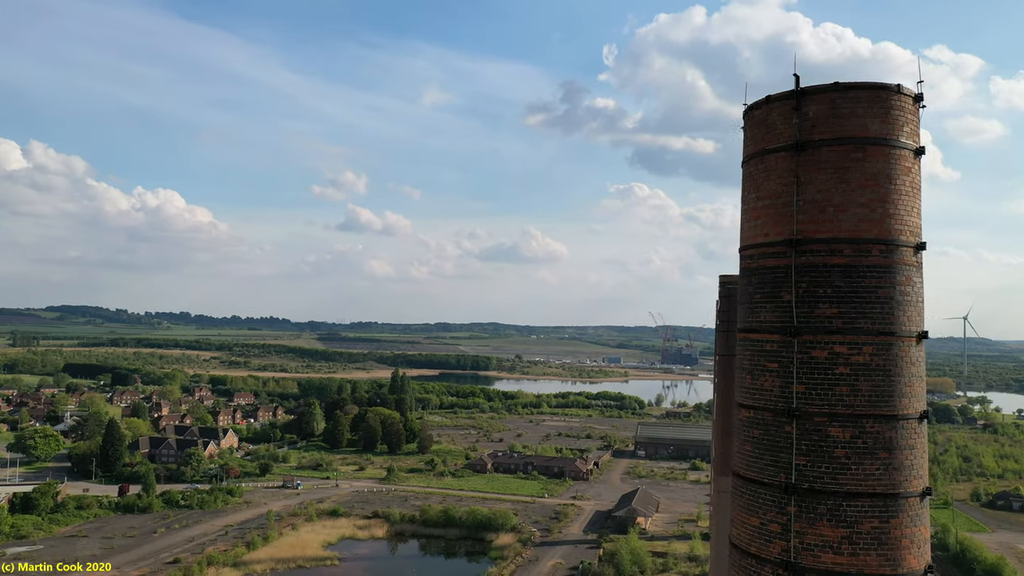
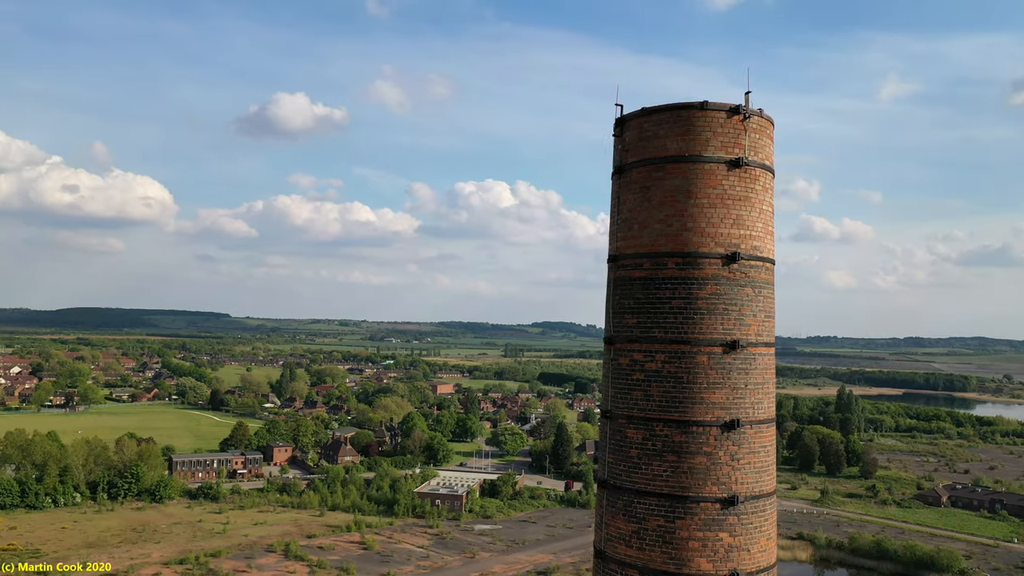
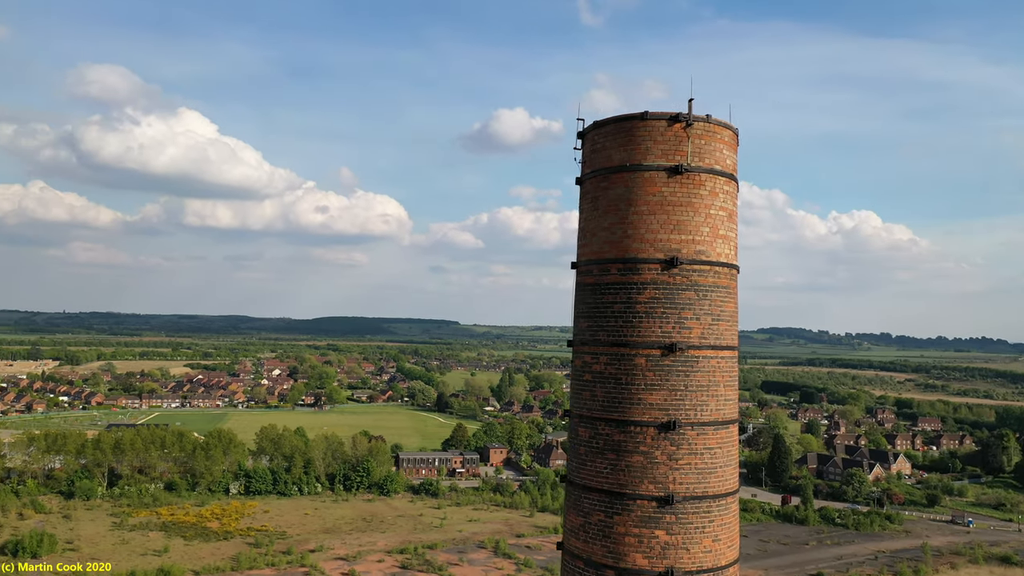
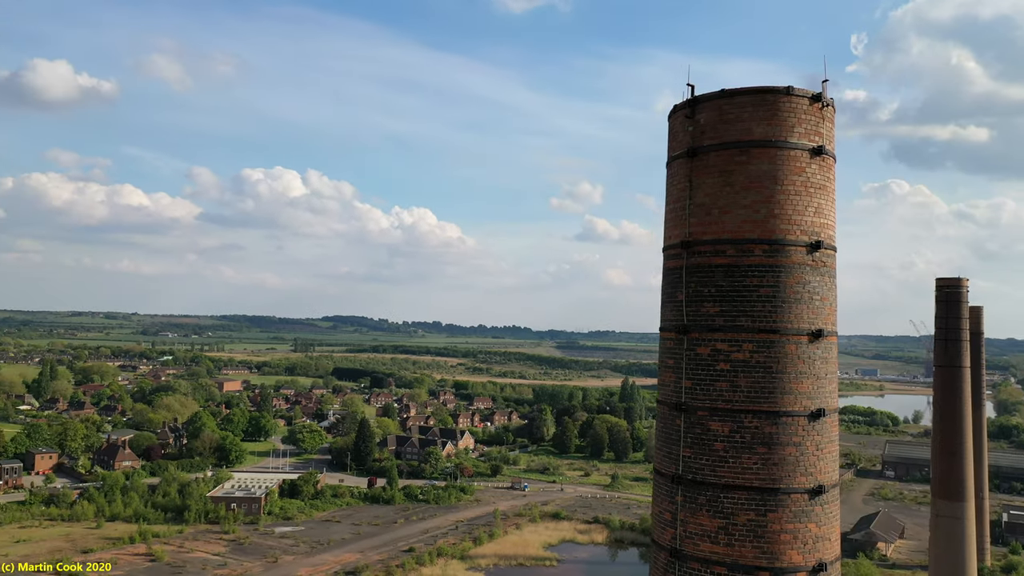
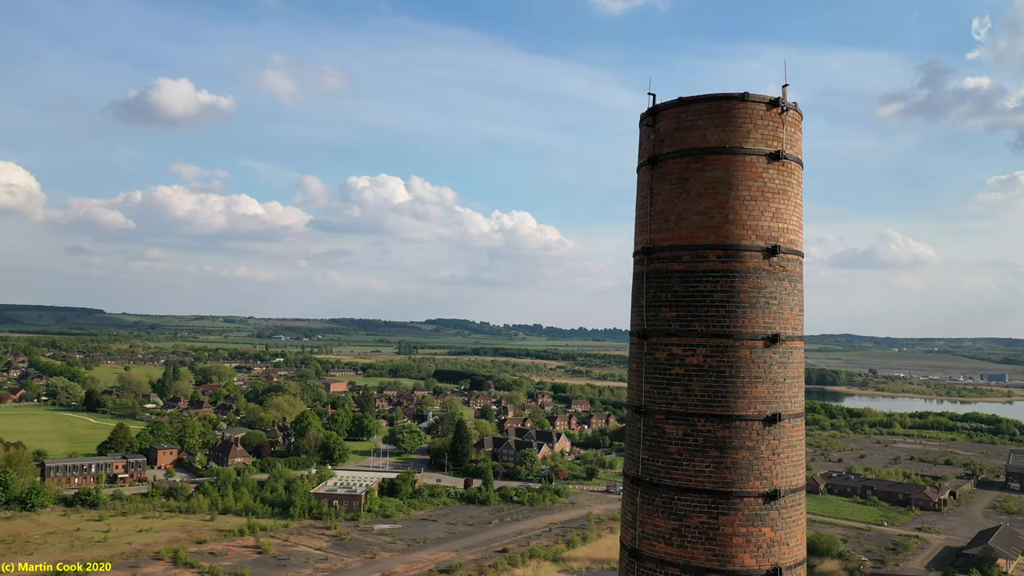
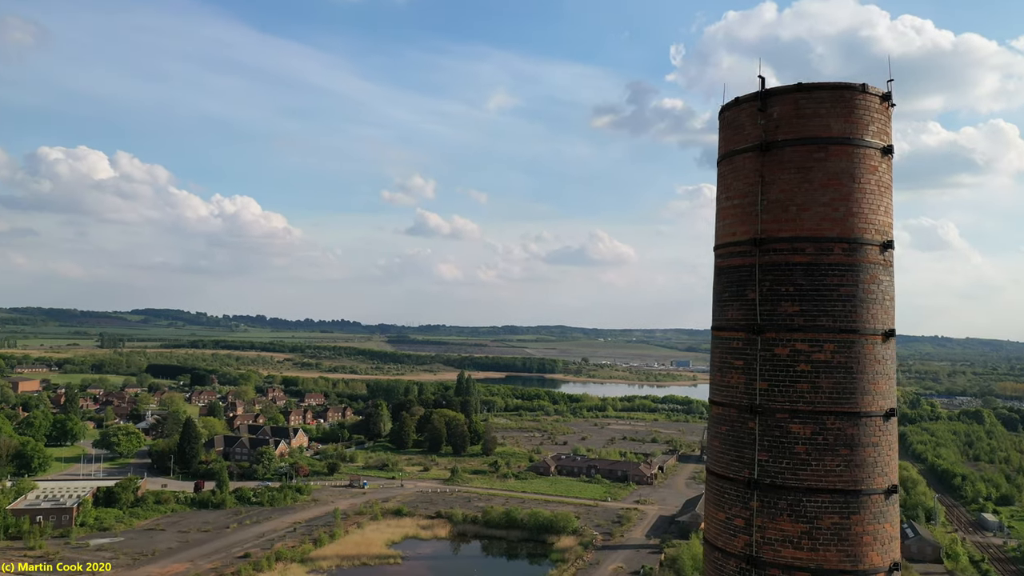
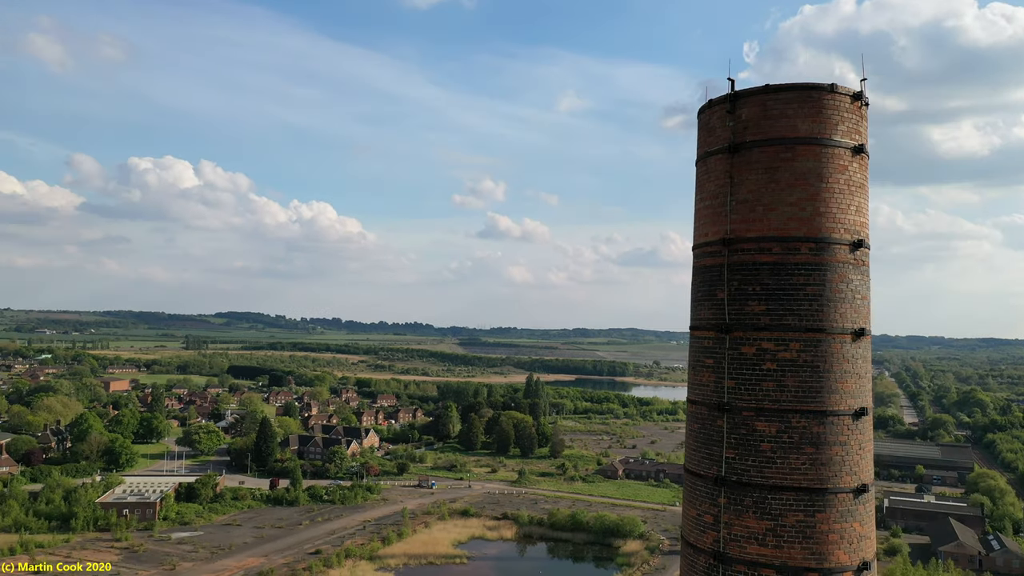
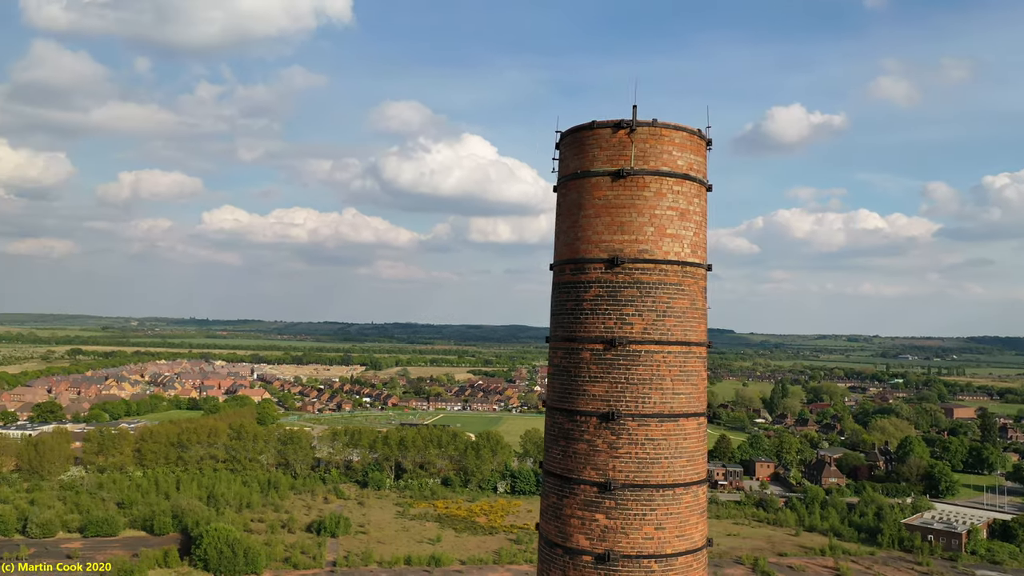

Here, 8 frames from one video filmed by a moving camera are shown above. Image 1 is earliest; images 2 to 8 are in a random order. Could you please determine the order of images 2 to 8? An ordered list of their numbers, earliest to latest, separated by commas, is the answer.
6, 7, 4, 5, 2, 3, 8
